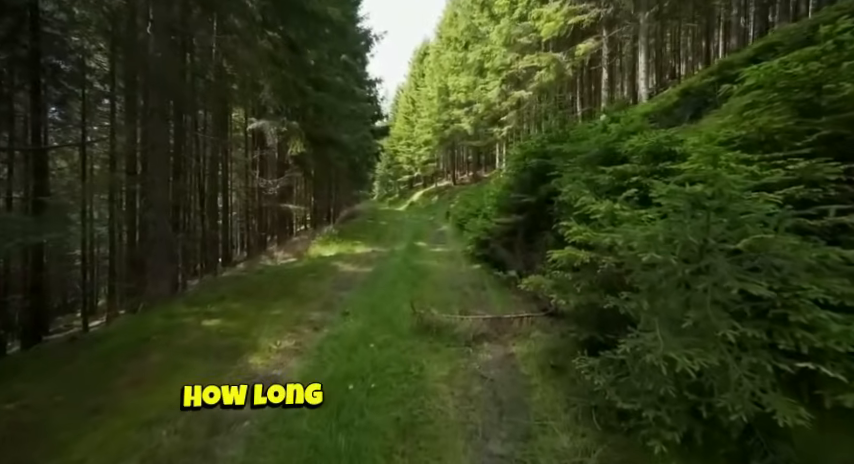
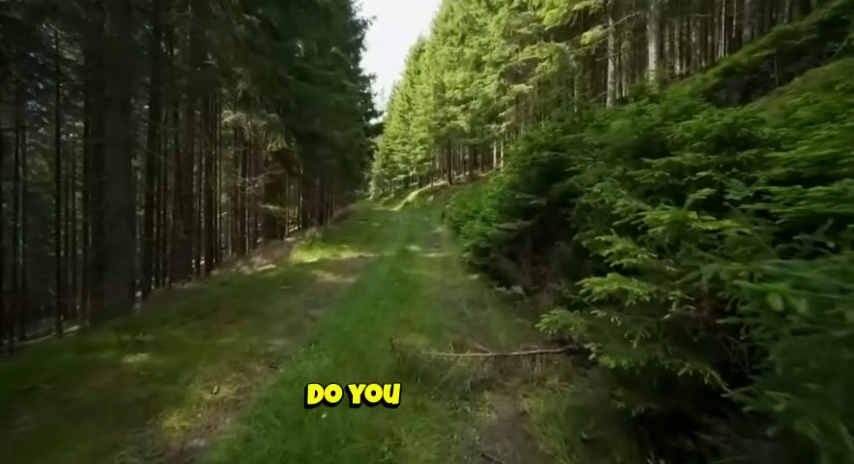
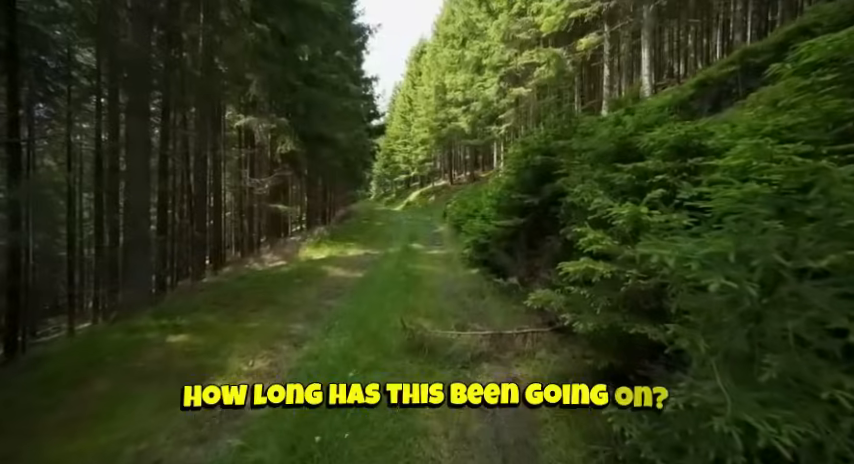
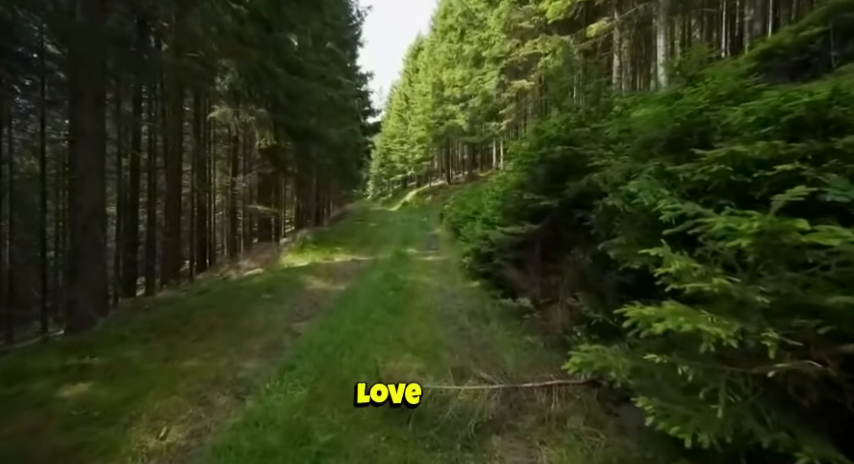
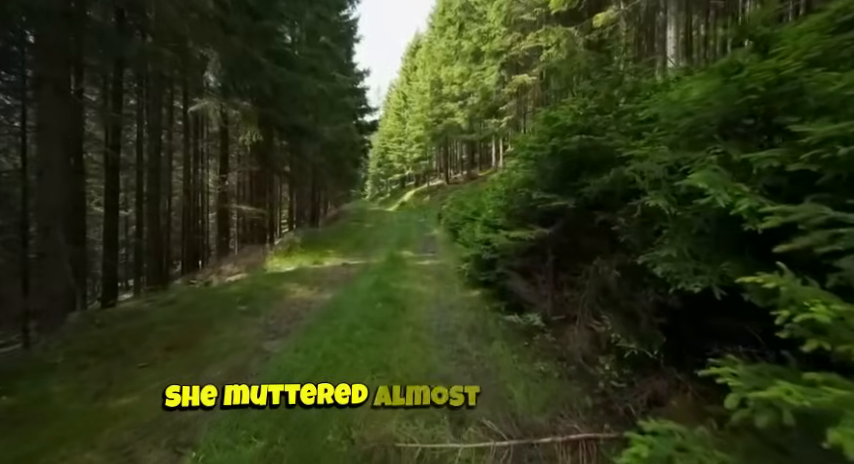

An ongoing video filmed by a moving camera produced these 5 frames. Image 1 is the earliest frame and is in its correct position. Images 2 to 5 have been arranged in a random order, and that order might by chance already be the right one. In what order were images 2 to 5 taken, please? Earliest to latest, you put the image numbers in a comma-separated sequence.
3, 2, 4, 5
